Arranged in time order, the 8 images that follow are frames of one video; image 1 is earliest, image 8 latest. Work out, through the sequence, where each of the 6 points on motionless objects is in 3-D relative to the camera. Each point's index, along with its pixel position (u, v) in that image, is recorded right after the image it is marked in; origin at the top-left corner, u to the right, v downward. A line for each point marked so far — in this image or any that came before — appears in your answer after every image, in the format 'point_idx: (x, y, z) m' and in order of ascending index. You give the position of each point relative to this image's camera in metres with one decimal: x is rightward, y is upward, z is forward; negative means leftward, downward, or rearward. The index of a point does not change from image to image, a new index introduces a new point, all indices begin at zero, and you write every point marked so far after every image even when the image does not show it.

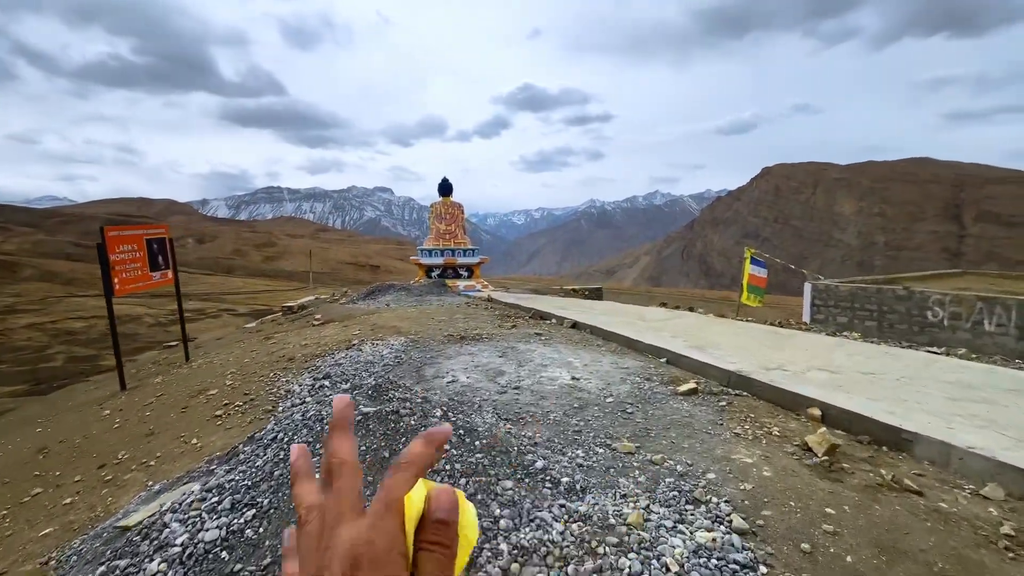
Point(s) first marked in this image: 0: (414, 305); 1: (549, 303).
0: (-1.9, -0.4, +9.1) m
1: (+0.7, -0.3, +8.6) m
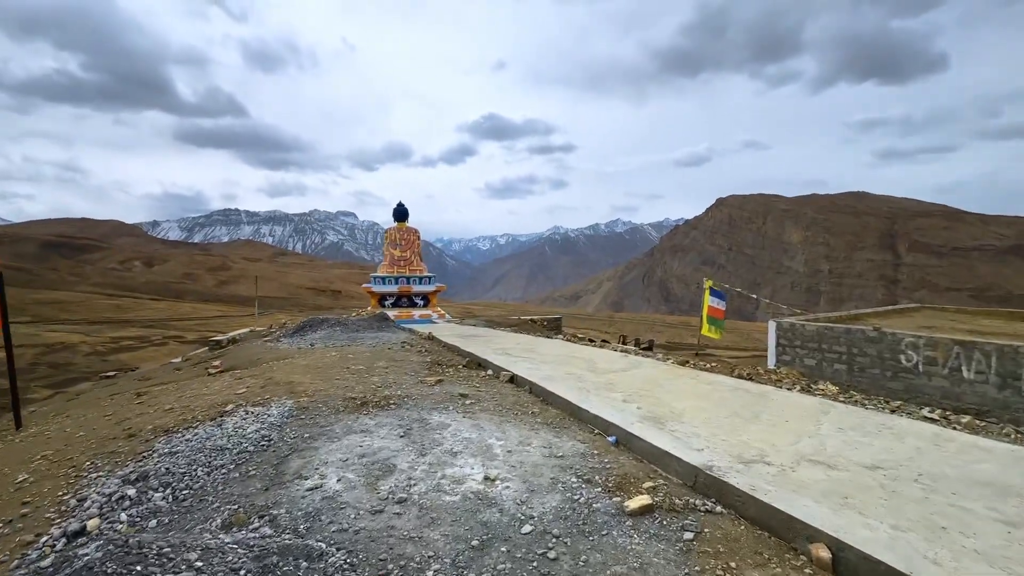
0: (-3.0, -1.0, +8.0) m
1: (-0.3, -0.9, +7.6) m
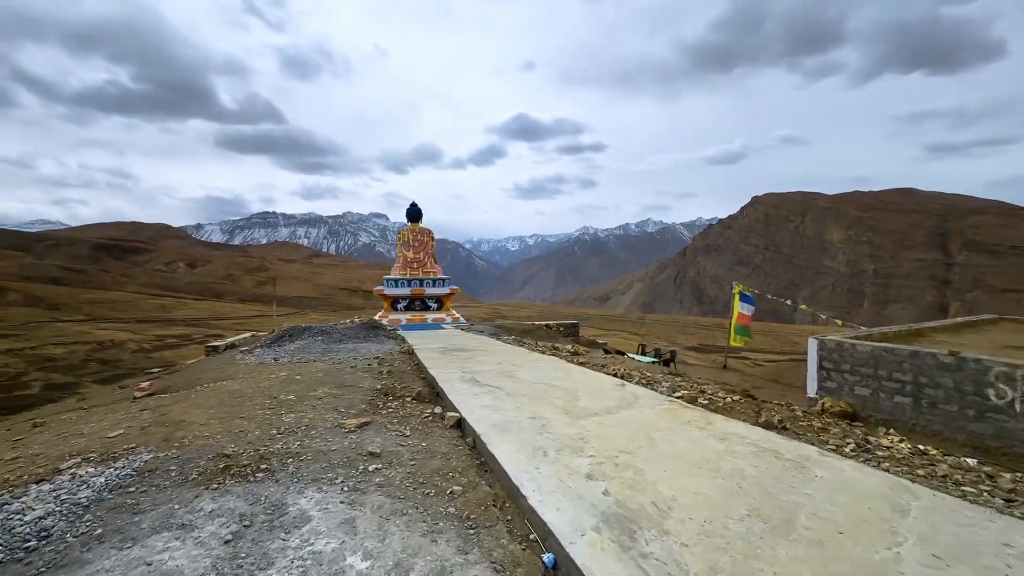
0: (-3.2, -1.2, +7.0) m
1: (-0.5, -1.0, +6.5) m
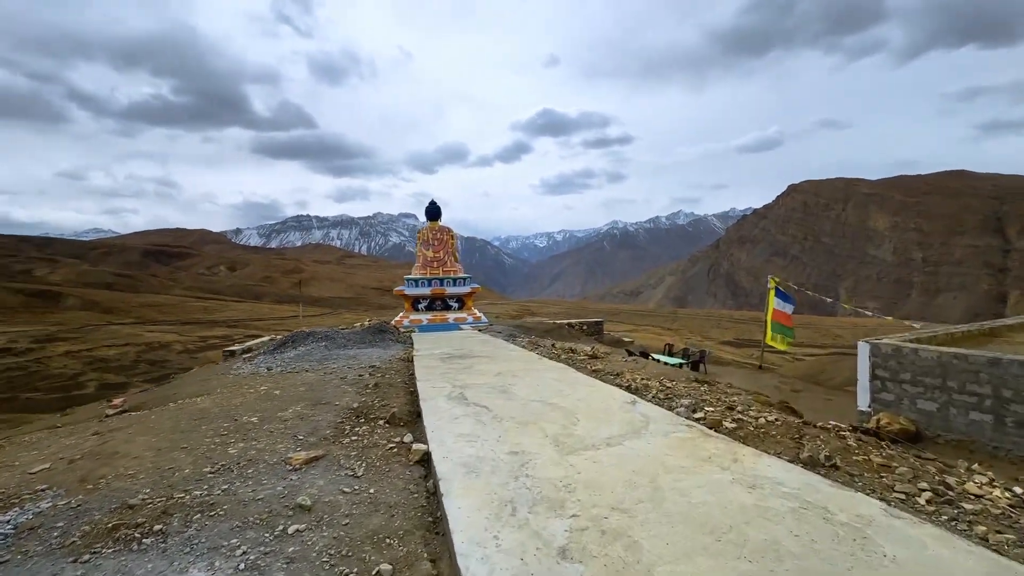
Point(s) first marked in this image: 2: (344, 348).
0: (-3.1, -1.2, +6.5) m
1: (-0.5, -1.1, +5.8) m
2: (-3.2, -1.2, +9.0) m
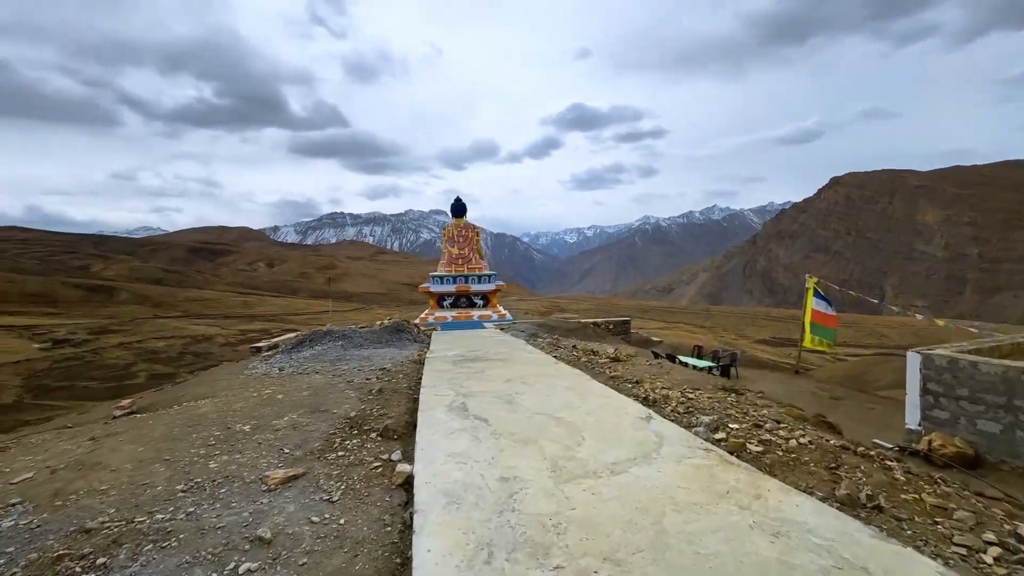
0: (-2.9, -1.2, +6.4) m
1: (-0.4, -1.1, +5.6) m
2: (-2.9, -1.2, +8.9) m
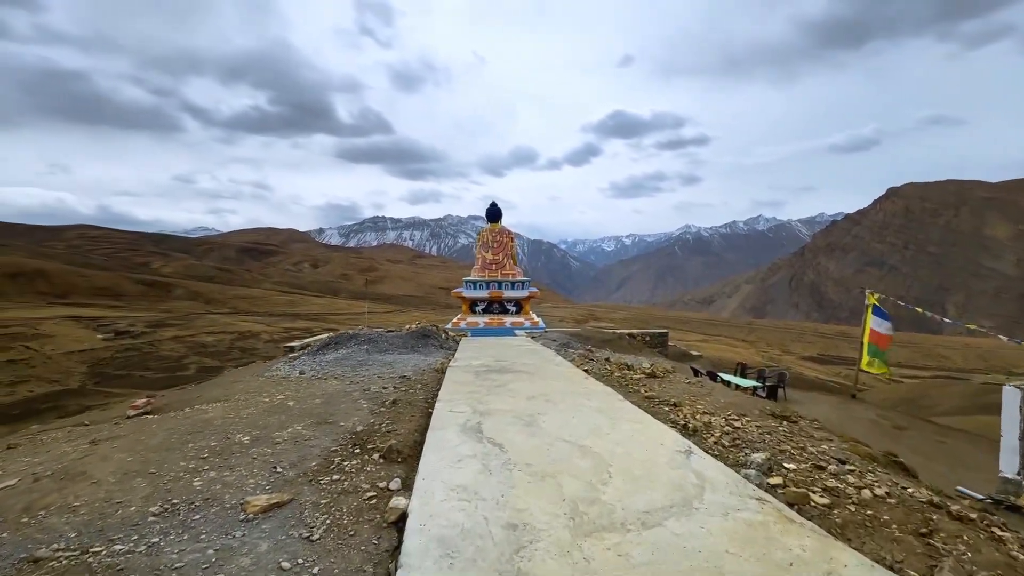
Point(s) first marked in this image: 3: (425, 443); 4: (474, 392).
0: (-2.6, -1.3, +6.2) m
1: (-0.1, -1.2, +5.2) m
2: (-2.4, -1.2, +8.7) m
3: (-0.7, -1.2, +3.5) m
4: (-0.4, -1.1, +5.1) m
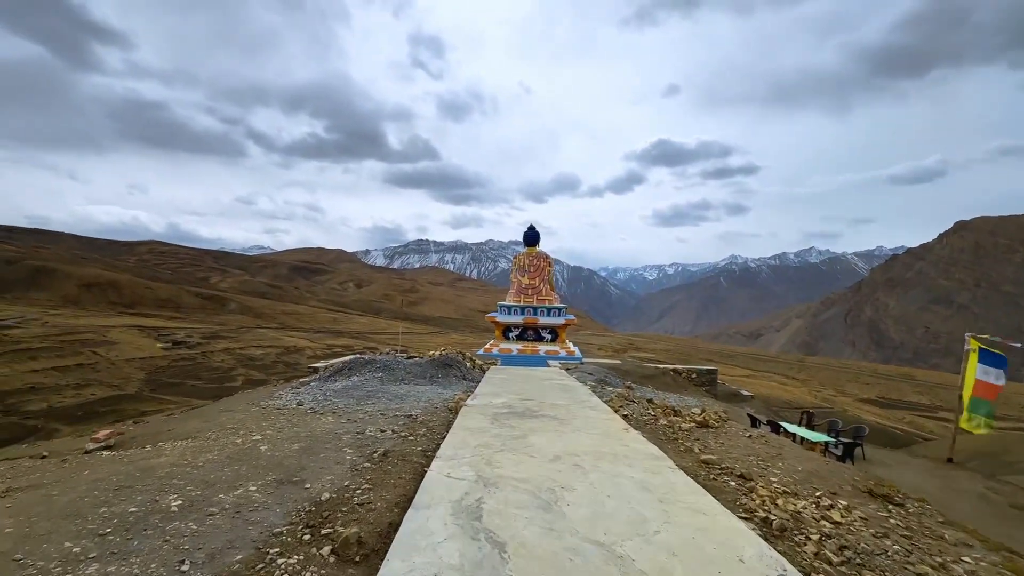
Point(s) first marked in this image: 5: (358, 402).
0: (-2.3, -1.5, +5.4) m
1: (+0.1, -1.4, +4.1) m
2: (-1.9, -1.6, +7.9) m
3: (-0.6, -1.3, +2.6) m
4: (-0.2, -1.4, +4.1) m
5: (-2.1, -1.6, +6.4) m
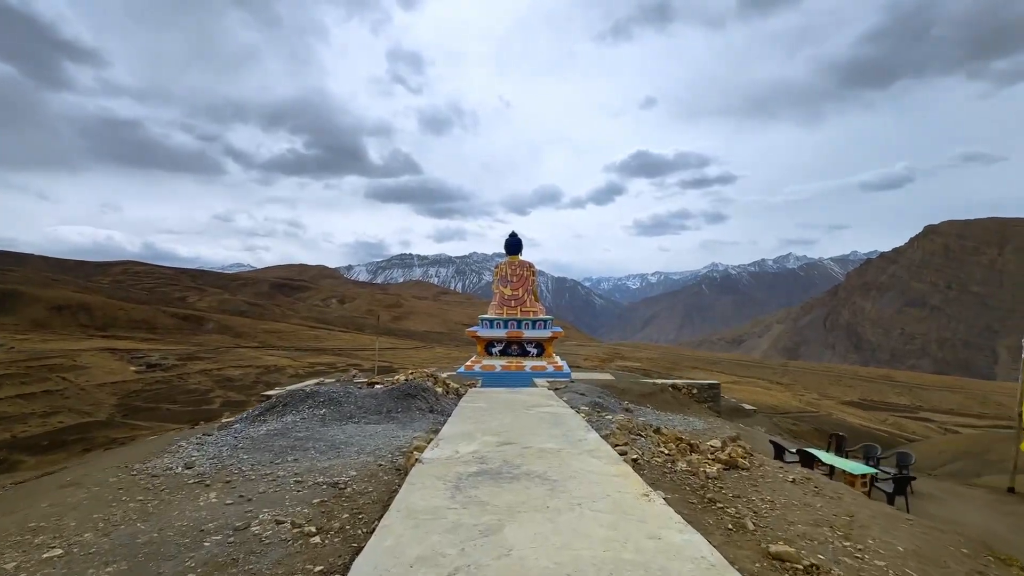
0: (-2.6, -1.6, +3.6) m
1: (-0.1, -1.5, +2.5) m
2: (-2.2, -1.8, +6.1) m
3: (-0.8, -1.3, +0.9) m
4: (-0.4, -1.4, +2.5) m
5: (-2.4, -1.7, +4.7) m
